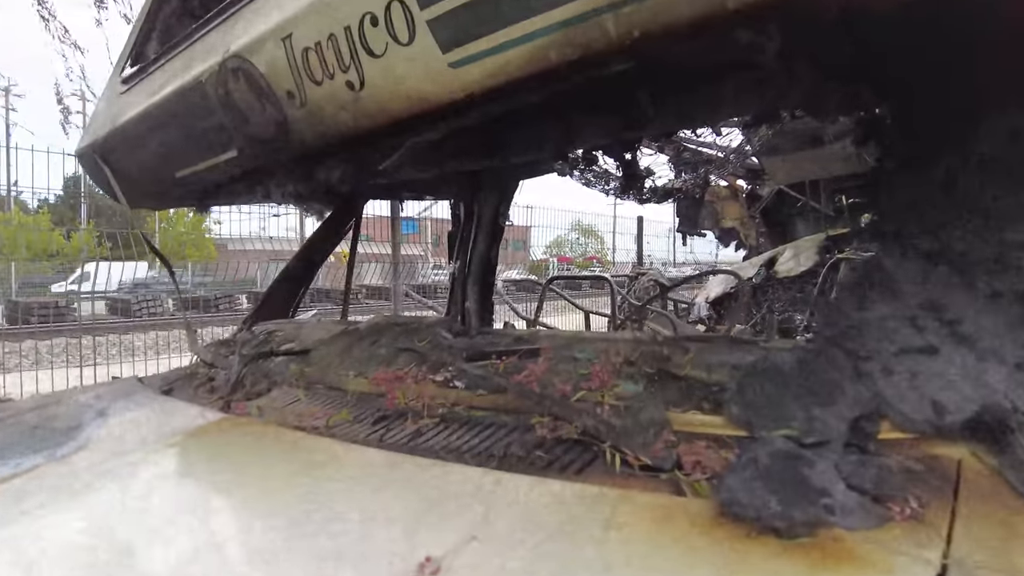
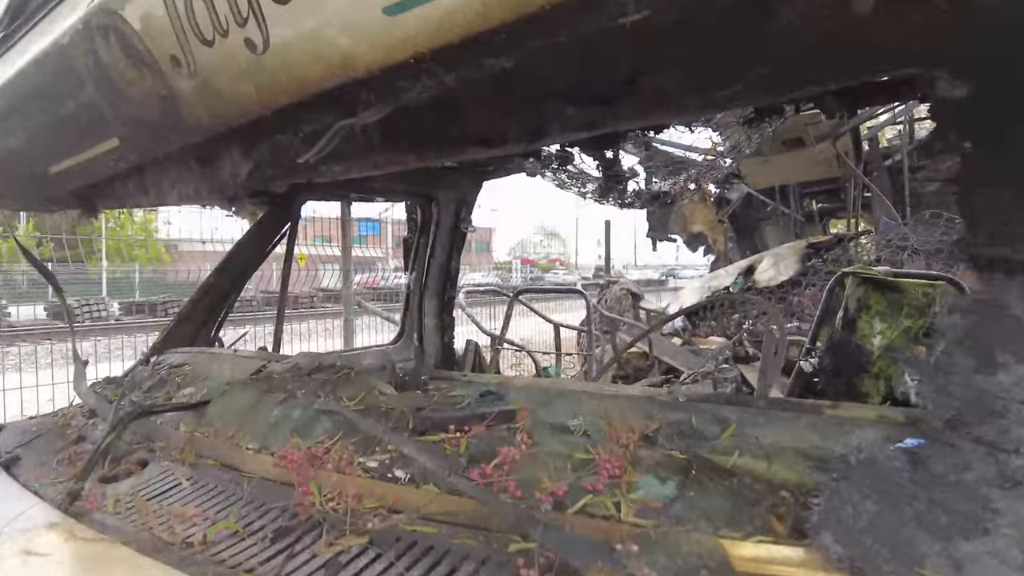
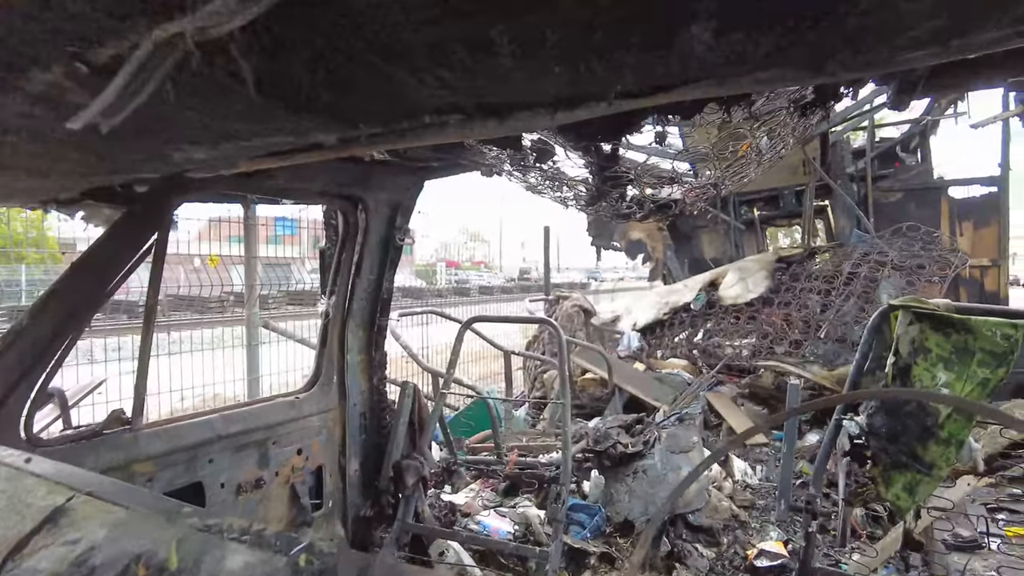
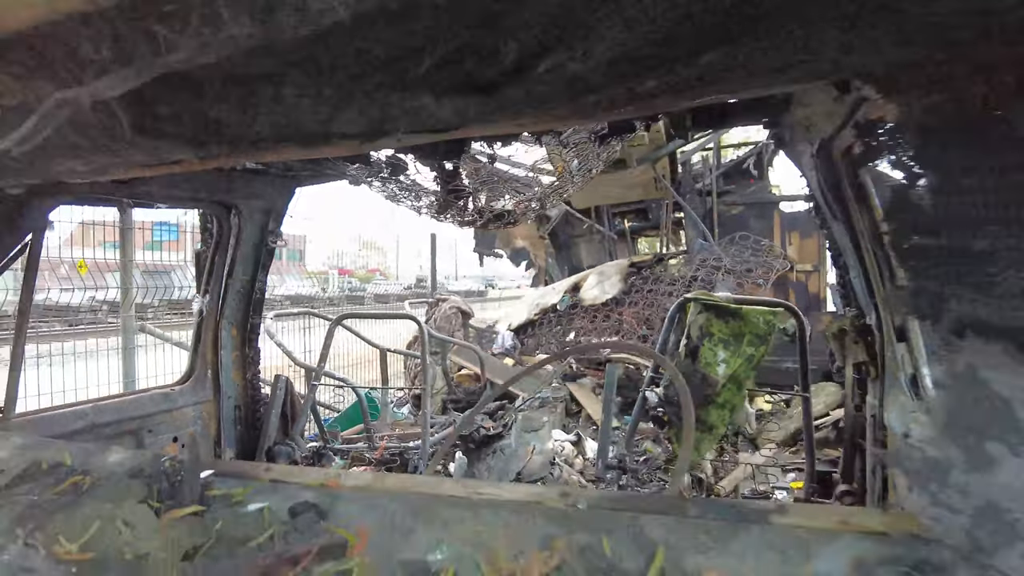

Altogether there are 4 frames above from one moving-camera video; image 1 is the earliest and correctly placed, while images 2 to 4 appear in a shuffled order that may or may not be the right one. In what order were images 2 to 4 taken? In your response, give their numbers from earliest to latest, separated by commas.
2, 3, 4
